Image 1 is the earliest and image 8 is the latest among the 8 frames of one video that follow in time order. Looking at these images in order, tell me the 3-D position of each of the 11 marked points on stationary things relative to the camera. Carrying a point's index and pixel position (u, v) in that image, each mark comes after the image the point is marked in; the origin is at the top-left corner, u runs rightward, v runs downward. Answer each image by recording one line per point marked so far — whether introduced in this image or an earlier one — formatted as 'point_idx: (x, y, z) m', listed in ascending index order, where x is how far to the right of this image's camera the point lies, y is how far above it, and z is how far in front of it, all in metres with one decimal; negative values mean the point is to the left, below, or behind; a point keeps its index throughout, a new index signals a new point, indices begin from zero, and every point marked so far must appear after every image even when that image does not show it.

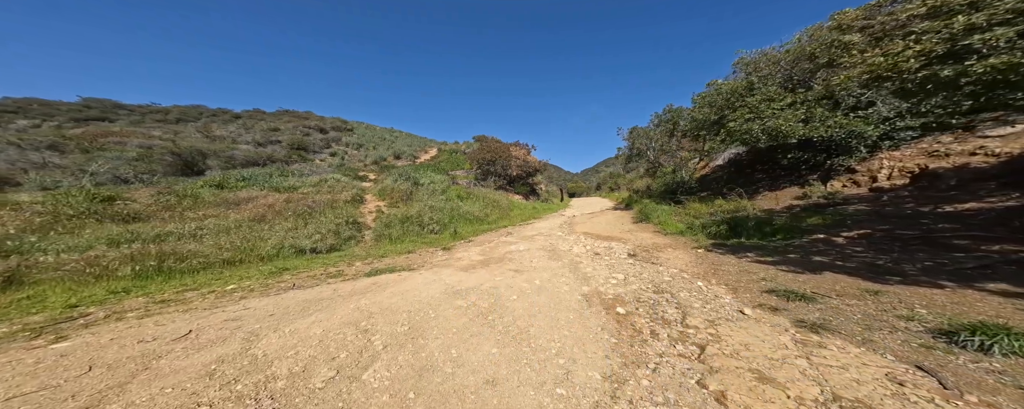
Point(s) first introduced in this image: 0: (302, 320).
0: (-2.5, -1.3, +3.3) m
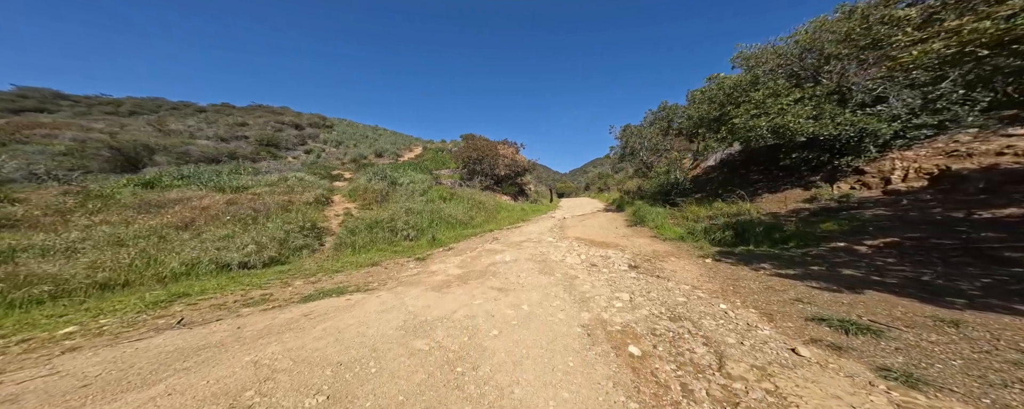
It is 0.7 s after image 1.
0: (-2.7, -1.4, +2.1) m
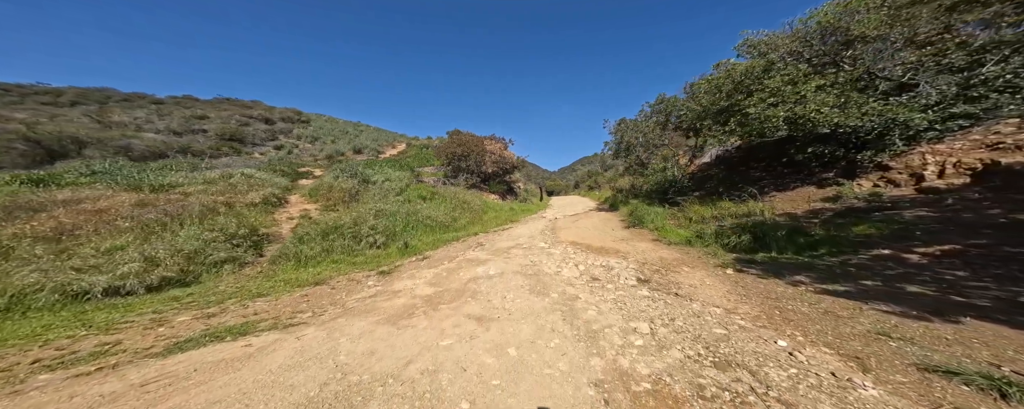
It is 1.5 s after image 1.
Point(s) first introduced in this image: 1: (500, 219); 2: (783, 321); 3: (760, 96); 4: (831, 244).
0: (-2.8, -1.4, +0.7) m
1: (-0.6, -0.7, +14.1) m
2: (+3.5, -1.5, +3.7) m
3: (+7.5, +3.2, +8.6) m
4: (+7.0, -0.8, +6.2) m
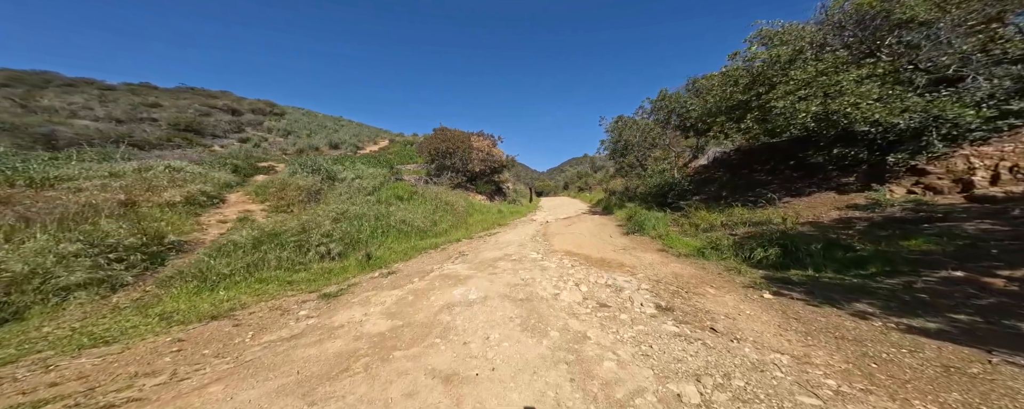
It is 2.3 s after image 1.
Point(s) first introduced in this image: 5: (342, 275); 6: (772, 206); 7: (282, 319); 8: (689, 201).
0: (-2.8, -1.4, -0.7) m
1: (-1.1, -0.8, +12.7) m
2: (+3.4, -1.6, +2.5) m
3: (+7.2, +3.0, +7.6) m
4: (+6.7, -1.0, +5.2) m
5: (-3.3, -1.3, +5.5) m
6: (+8.0, -0.1, +8.8) m
7: (-2.9, -1.5, +3.6) m
8: (+7.5, +0.2, +12.1) m
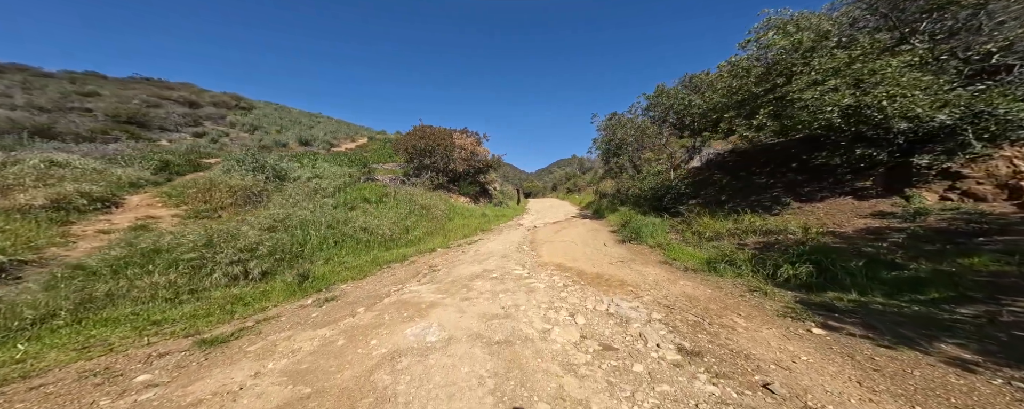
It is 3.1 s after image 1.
0: (-2.9, -1.5, -2.1) m
1: (-1.8, -0.9, +11.4) m
2: (+3.2, -1.7, +1.4) m
3: (+6.8, +2.9, +6.6) m
4: (+6.4, -1.2, +4.2) m
5: (-3.6, -1.4, +4.0) m
6: (+7.5, -0.2, +7.9) m
7: (-3.2, -1.6, +2.2) m
8: (+6.8, 0.0, +11.1) m
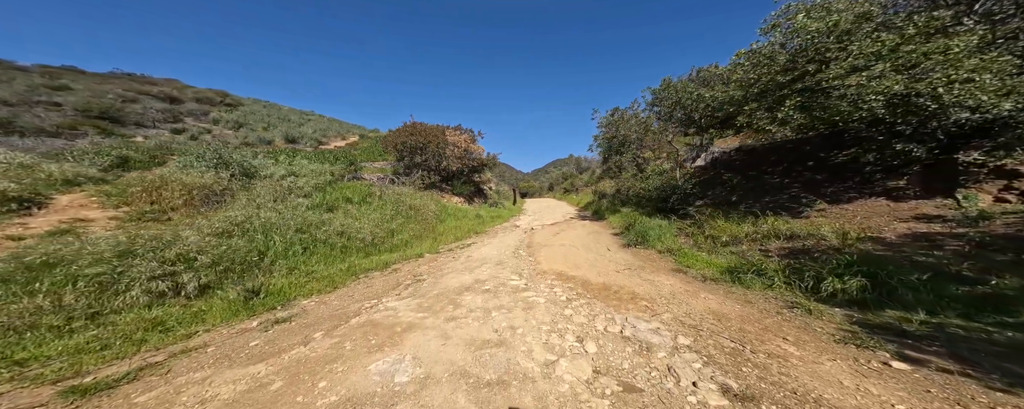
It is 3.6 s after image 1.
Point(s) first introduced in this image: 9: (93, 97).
0: (-2.9, -1.4, -3.0) m
1: (-1.9, -1.0, +10.6) m
2: (+3.1, -1.7, +0.6) m
3: (+6.7, +2.9, +5.9) m
4: (+6.3, -1.2, +3.5) m
5: (-3.7, -1.4, +3.2) m
6: (+7.4, -0.3, +7.2) m
7: (-3.2, -1.5, +1.4) m
8: (+6.7, -0.1, +10.4) m
9: (-26.0, +6.7, +17.7) m
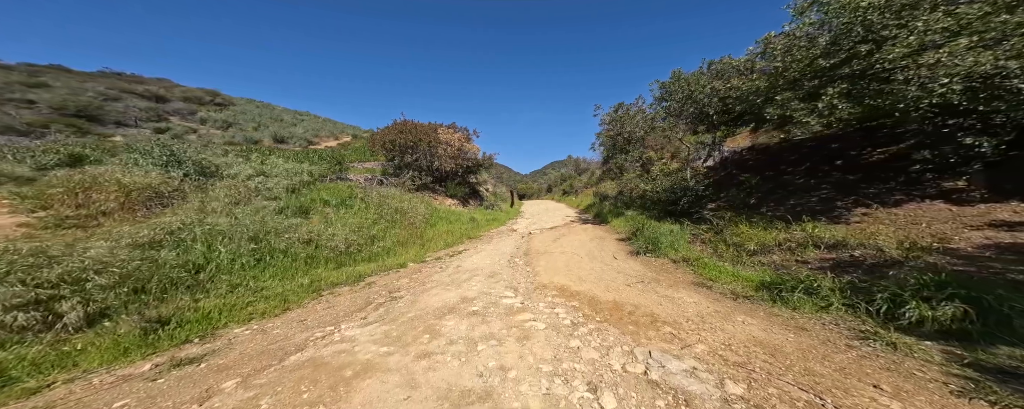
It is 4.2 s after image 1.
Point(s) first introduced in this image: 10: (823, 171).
0: (-3.0, -1.4, -3.9) m
1: (-2.0, -1.1, +9.6) m
2: (+3.0, -1.7, -0.4) m
3: (+6.6, +2.8, +5.0) m
4: (+6.2, -1.2, +2.5) m
5: (-3.8, -1.4, +2.2) m
6: (+7.3, -0.3, +6.2) m
7: (-3.4, -1.6, +0.4) m
8: (+6.6, -0.2, +9.4) m
9: (-26.0, +6.6, +16.9) m
10: (+9.8, +1.0, +8.9) m
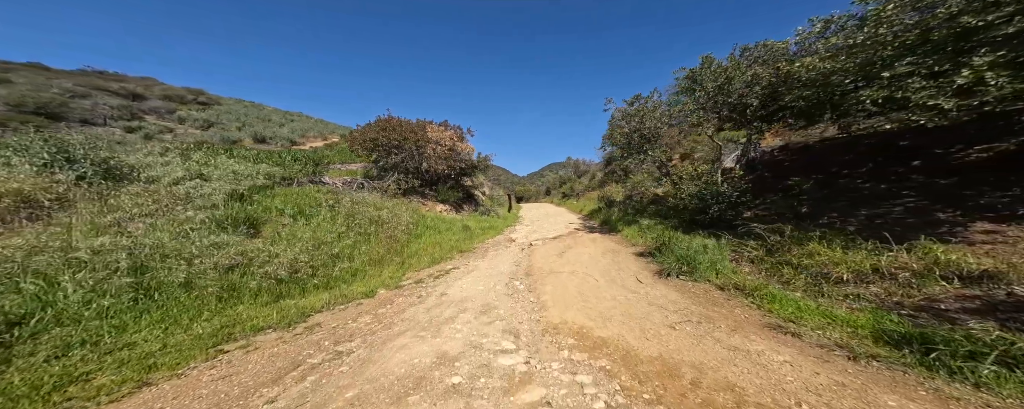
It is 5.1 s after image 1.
0: (-3.0, -1.4, -5.5) m
1: (-2.0, -1.3, +8.0) m
2: (+3.0, -1.8, -2.0) m
3: (+6.6, +2.6, +3.4) m
4: (+6.2, -1.3, +0.9) m
5: (-3.8, -1.6, +0.6) m
6: (+7.3, -0.5, +4.6) m
7: (-3.4, -1.7, -1.2) m
8: (+6.6, -0.4, +7.8) m
9: (-26.0, +6.3, +15.5) m
10: (+9.8, +0.7, +7.2) m
